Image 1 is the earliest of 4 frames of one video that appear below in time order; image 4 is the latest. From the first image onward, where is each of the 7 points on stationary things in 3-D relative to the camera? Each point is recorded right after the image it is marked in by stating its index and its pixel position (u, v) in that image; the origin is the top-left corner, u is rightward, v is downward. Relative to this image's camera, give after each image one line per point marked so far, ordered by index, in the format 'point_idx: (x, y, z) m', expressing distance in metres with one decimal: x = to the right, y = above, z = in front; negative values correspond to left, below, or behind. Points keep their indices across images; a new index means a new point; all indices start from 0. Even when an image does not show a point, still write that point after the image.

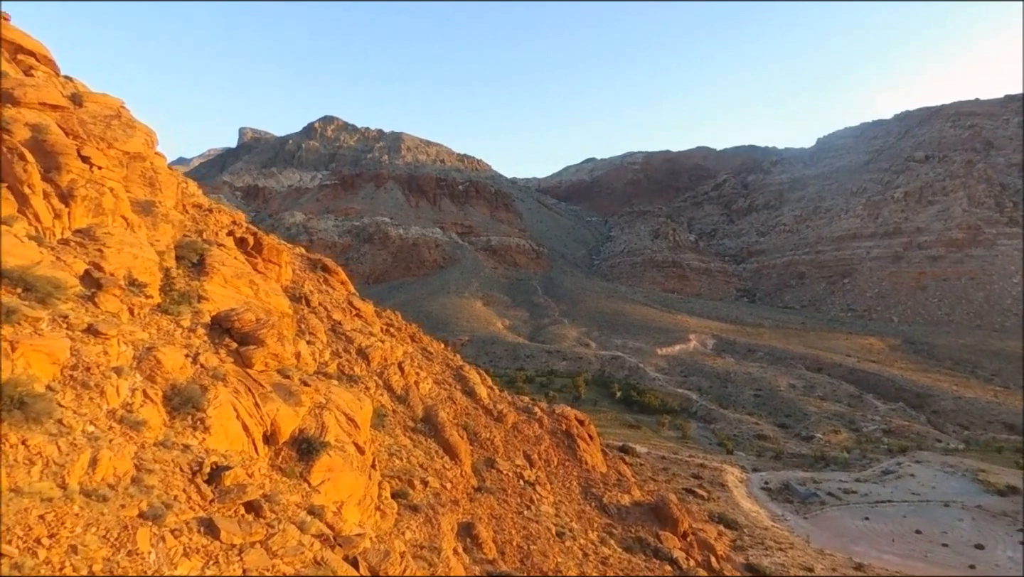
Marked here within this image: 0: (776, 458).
0: (+7.0, -4.5, +16.8) m
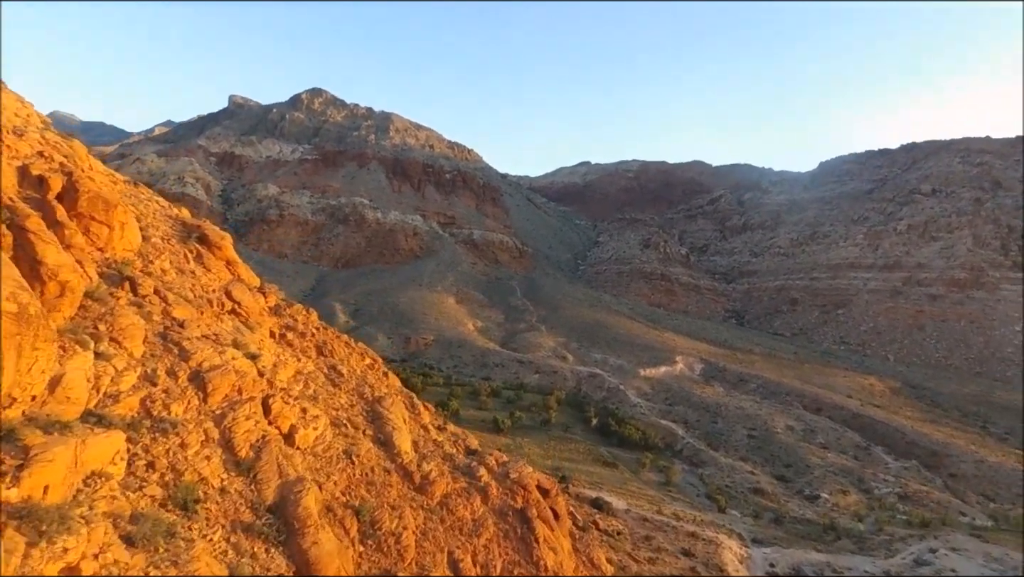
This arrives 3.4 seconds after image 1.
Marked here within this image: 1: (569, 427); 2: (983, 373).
0: (+5.8, -5.2, +13.9) m
1: (+1.8, -4.3, +19.7) m
2: (+10.4, -1.9, +13.9) m
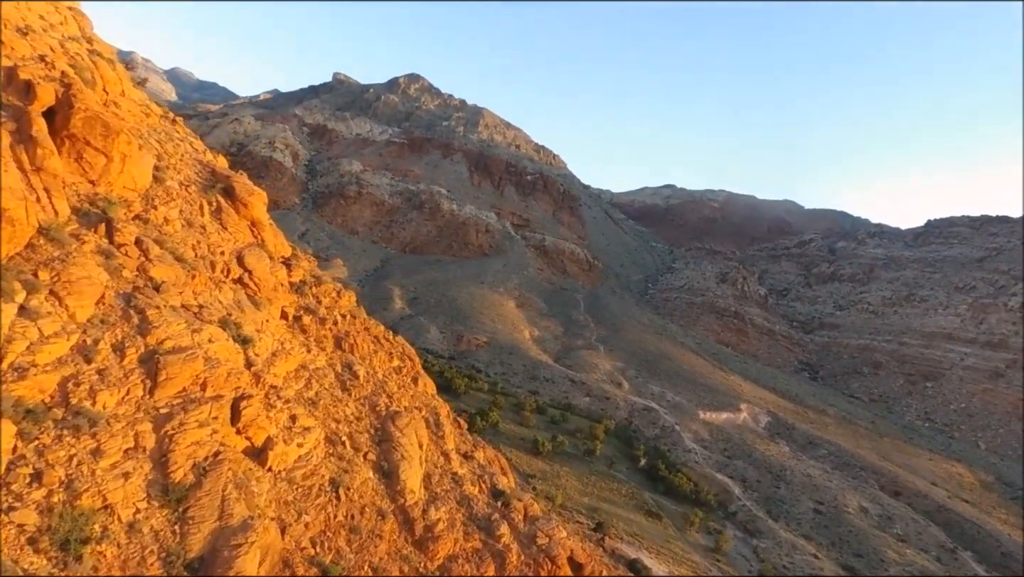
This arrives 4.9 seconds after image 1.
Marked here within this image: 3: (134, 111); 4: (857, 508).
0: (+6.1, -6.3, +11.9) m
1: (+2.9, -4.9, +18.0) m
2: (+11.2, -3.8, +11.4) m
3: (-6.7, +3.1, +10.8) m
4: (+9.9, -6.3, +18.3) m
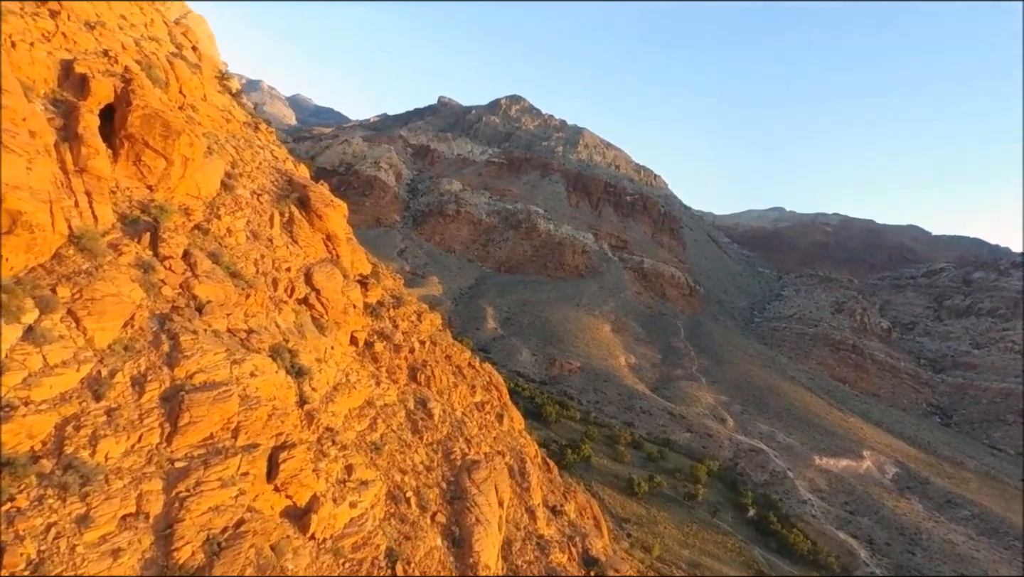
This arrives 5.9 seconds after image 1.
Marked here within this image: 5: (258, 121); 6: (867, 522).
0: (+7.5, -6.9, +9.7) m
1: (+5.3, -5.7, +16.3) m
2: (+12.6, -4.6, +8.5) m
3: (-5.0, +2.9, +10.8) m
4: (+12.2, -7.3, +15.5) m
5: (-4.9, +3.2, +12.4) m
6: (+10.1, -6.6, +18.1) m
